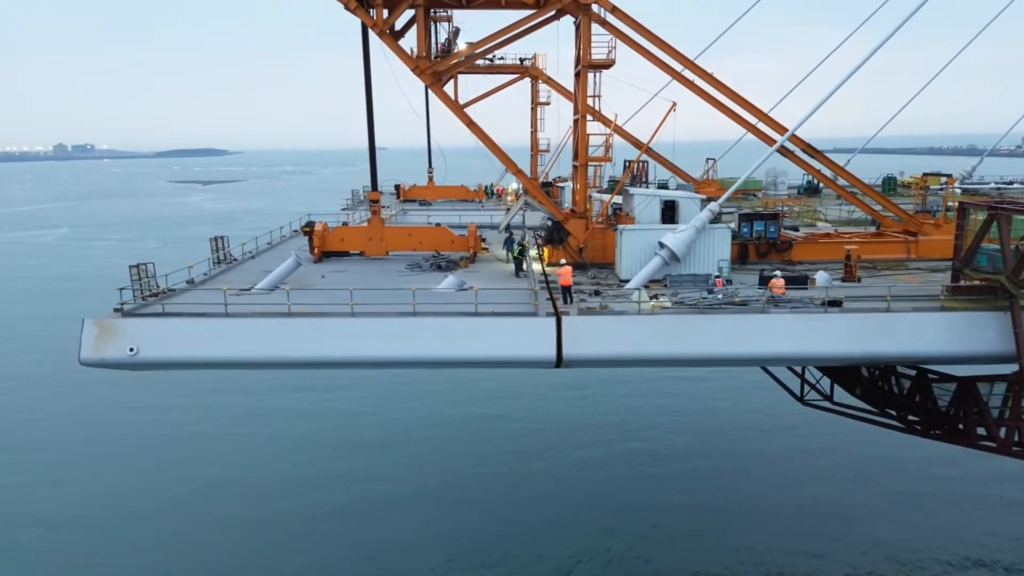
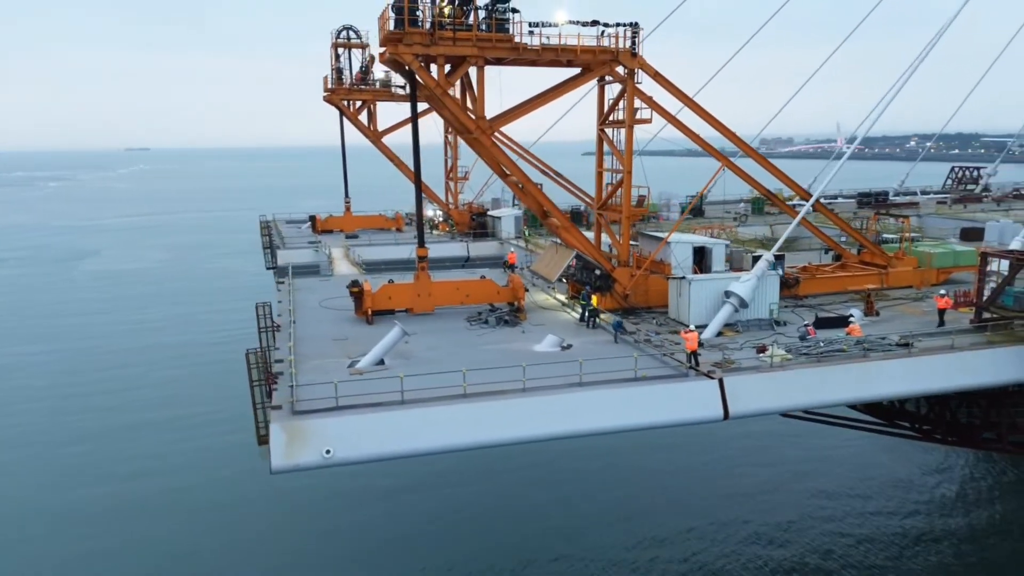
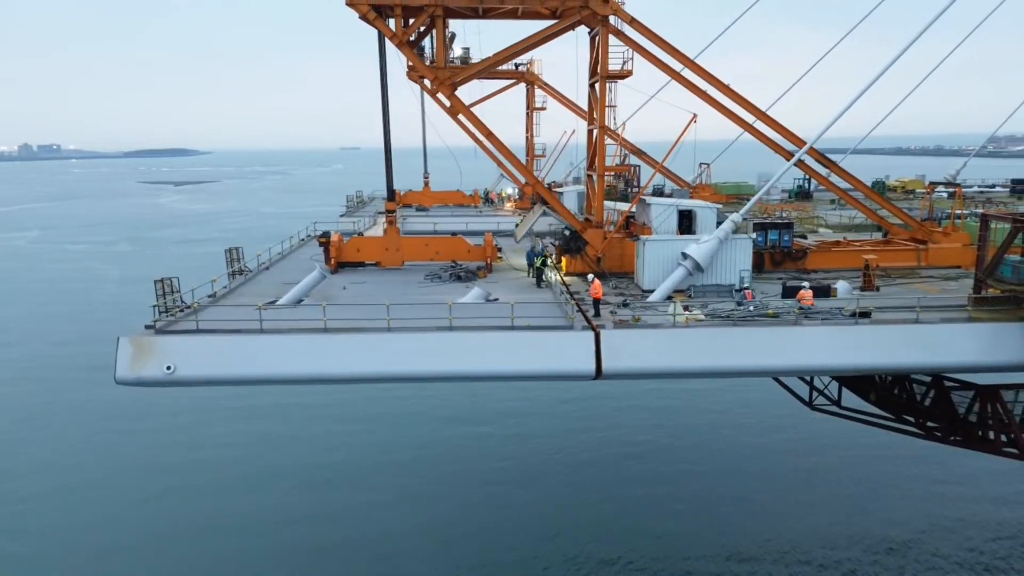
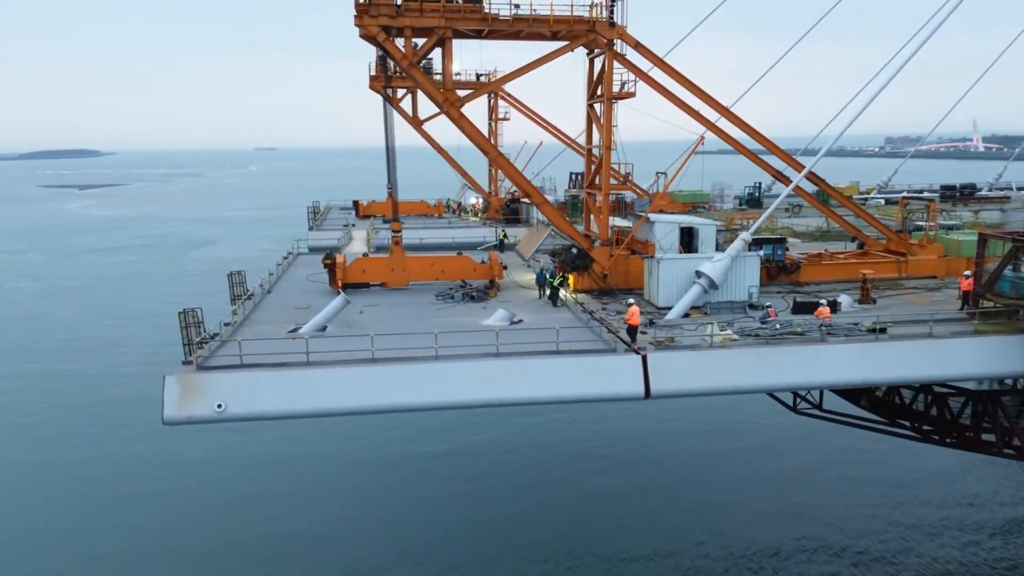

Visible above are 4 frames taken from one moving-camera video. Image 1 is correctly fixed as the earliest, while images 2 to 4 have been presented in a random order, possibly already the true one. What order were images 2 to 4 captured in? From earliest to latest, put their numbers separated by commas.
3, 4, 2
